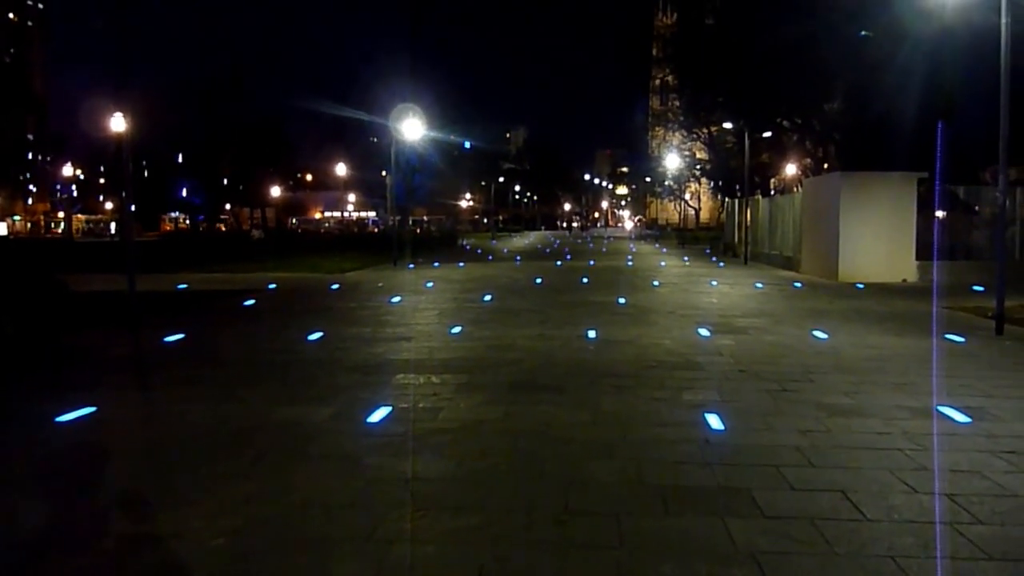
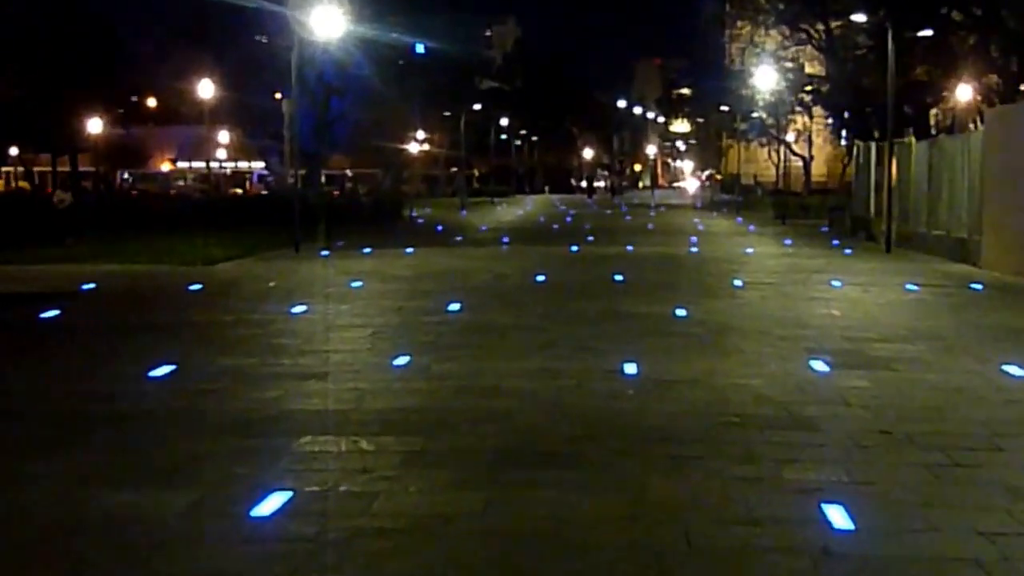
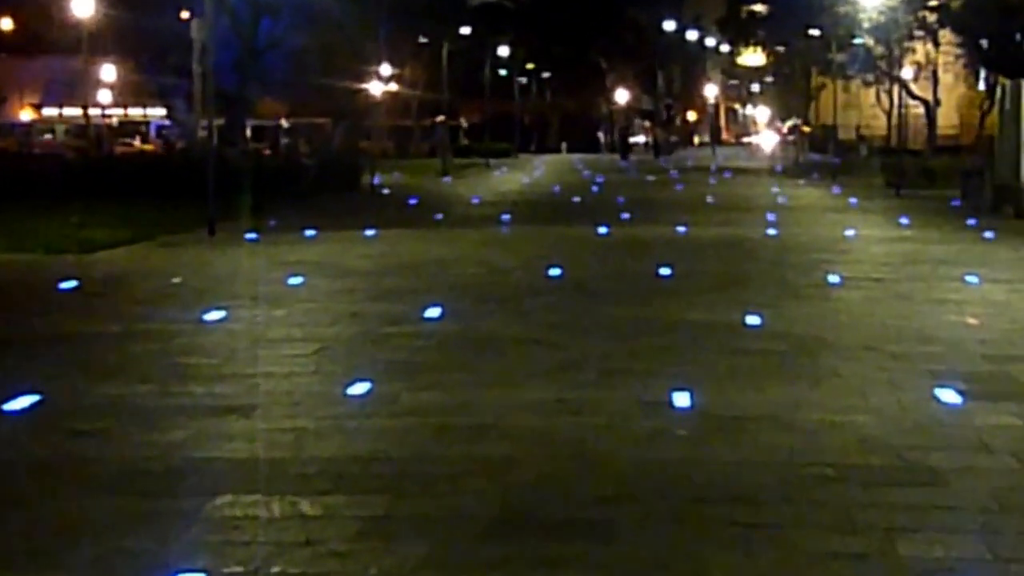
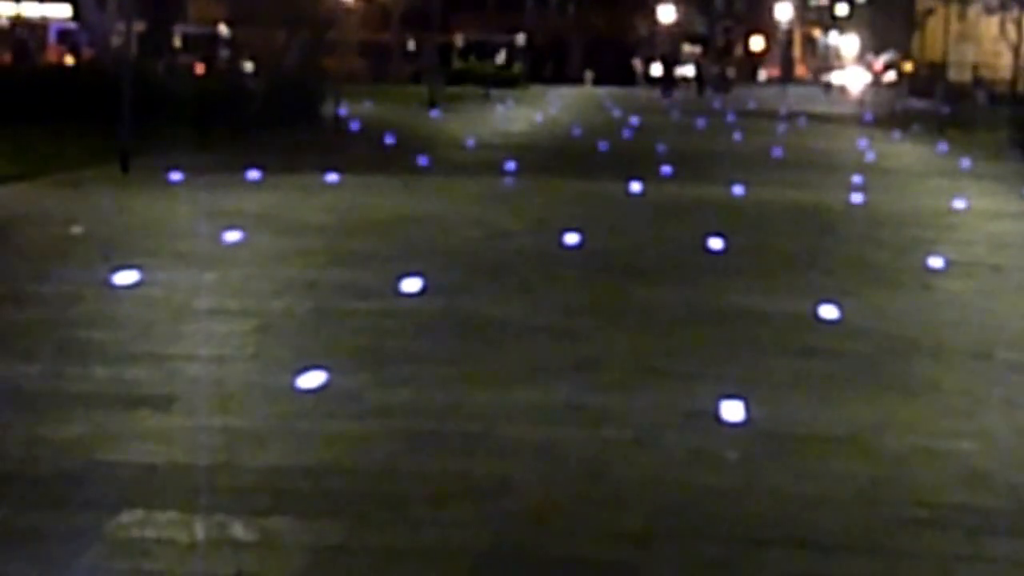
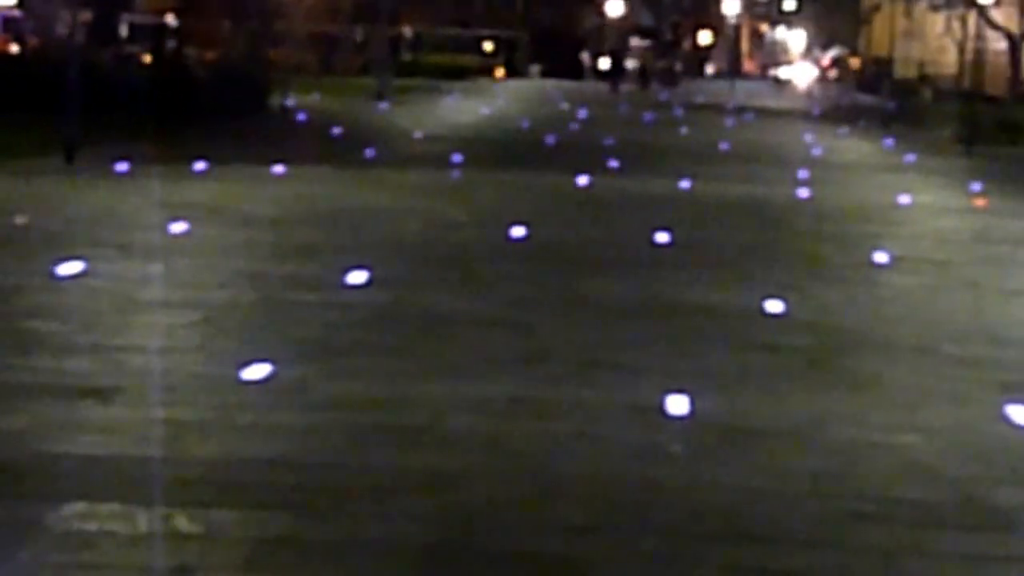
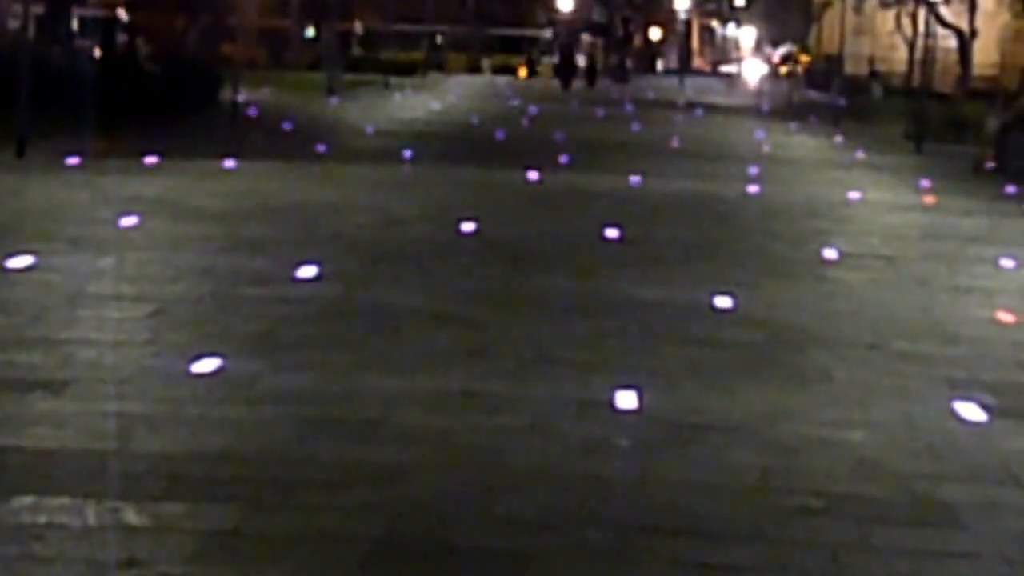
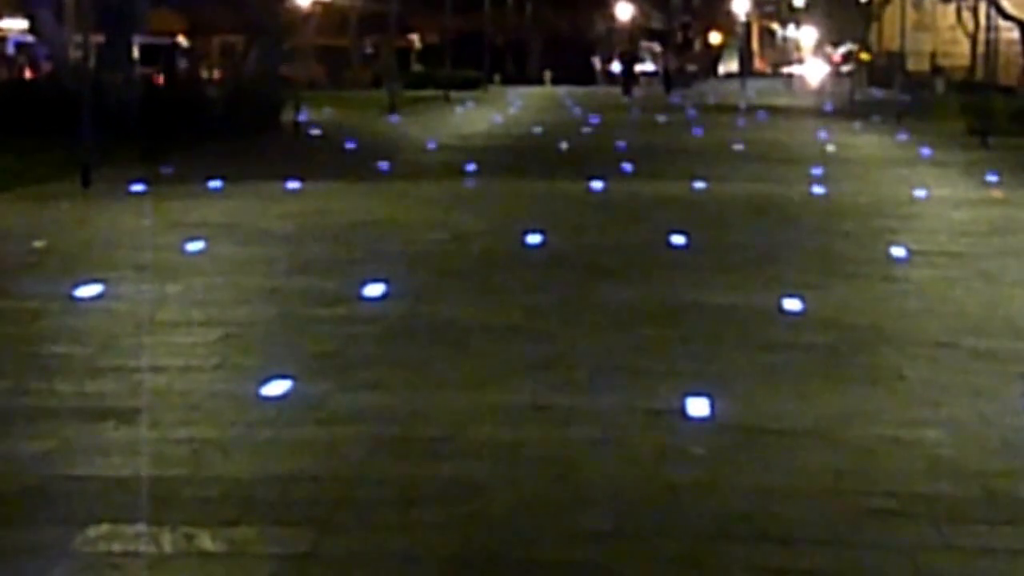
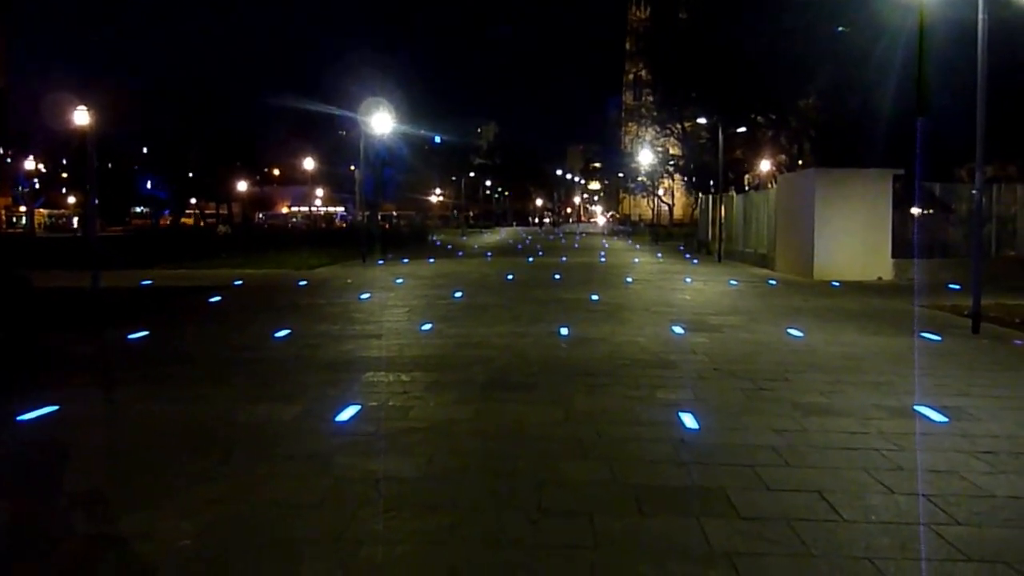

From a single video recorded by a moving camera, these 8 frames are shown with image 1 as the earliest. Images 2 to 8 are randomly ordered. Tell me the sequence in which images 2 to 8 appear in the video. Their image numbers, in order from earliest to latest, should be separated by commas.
8, 2, 3, 7, 4, 5, 6
